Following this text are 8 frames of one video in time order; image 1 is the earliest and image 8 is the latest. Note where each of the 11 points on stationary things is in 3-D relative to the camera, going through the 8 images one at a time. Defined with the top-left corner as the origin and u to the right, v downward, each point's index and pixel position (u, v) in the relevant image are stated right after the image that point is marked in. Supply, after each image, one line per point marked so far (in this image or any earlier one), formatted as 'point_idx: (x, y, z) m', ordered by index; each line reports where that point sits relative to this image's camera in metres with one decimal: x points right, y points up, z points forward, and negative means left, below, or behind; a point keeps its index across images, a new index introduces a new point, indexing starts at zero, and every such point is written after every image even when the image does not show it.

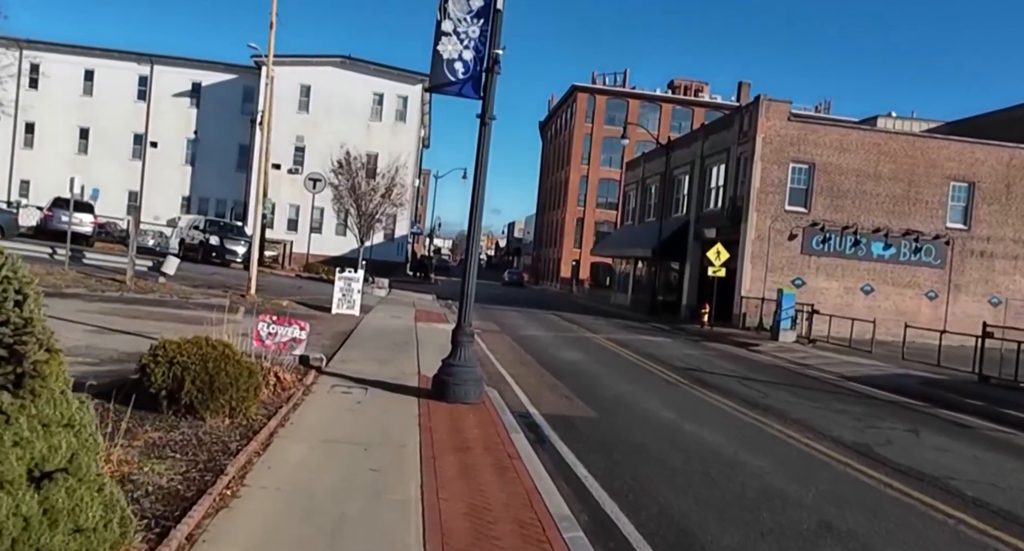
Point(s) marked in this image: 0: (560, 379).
0: (+0.8, -1.7, +13.4) m
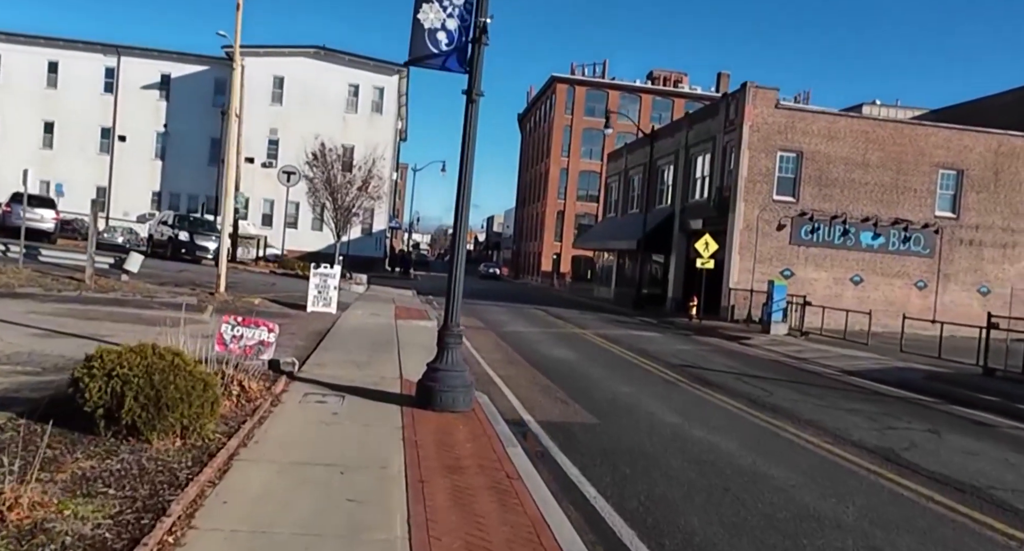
0: (+0.6, -1.6, +12.5) m
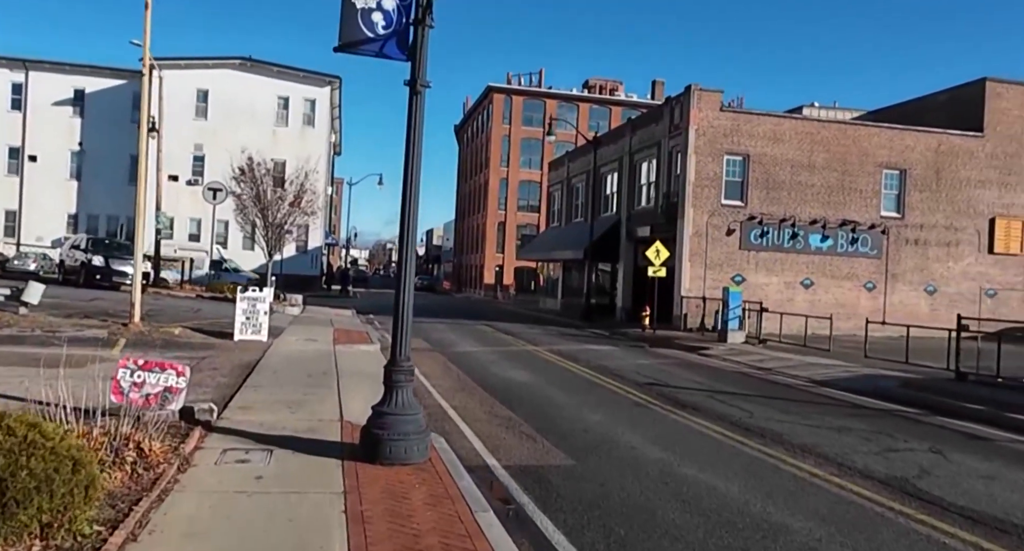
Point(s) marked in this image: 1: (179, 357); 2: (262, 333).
0: (0.0, -1.9, +11.2) m
1: (-5.9, -1.5, +14.2) m
2: (-5.5, -1.3, +17.8) m
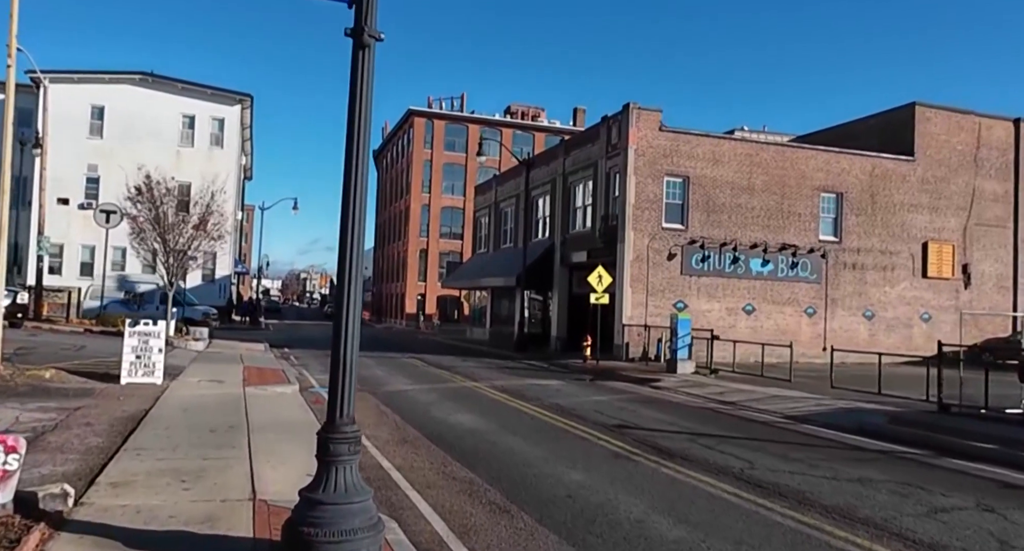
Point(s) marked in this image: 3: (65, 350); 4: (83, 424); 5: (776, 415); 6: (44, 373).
0: (-0.4, -2.2, +9.0) m
1: (-6.7, -1.9, +11.4) m
2: (-6.6, -1.9, +15.0) m
3: (-11.0, -1.8, +19.8) m
4: (-5.4, -1.9, +10.1) m
5: (+4.9, -2.6, +15.0) m
6: (-8.4, -1.8, +14.5) m
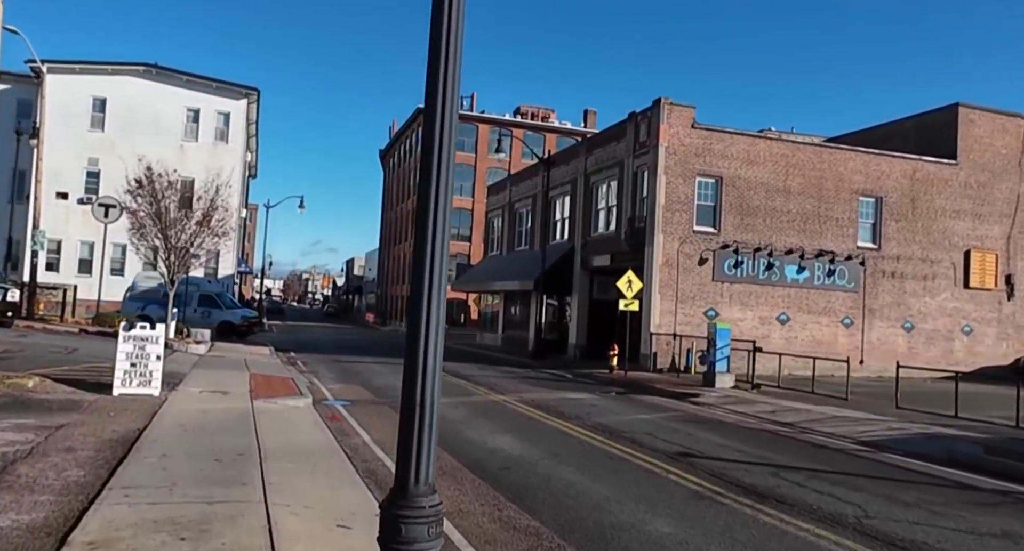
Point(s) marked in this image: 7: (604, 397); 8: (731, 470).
0: (+0.2, -2.2, +7.3) m
1: (-6.0, -1.8, +9.8) m
2: (-6.0, -1.8, +13.4) m
3: (-10.3, -1.8, +18.2) m
4: (-4.7, -1.8, +8.4) m
5: (+5.6, -2.8, +13.4) m
6: (-7.8, -1.7, +12.9) m
7: (+2.2, -2.8, +18.7) m
8: (+2.7, -2.4, +10.0) m
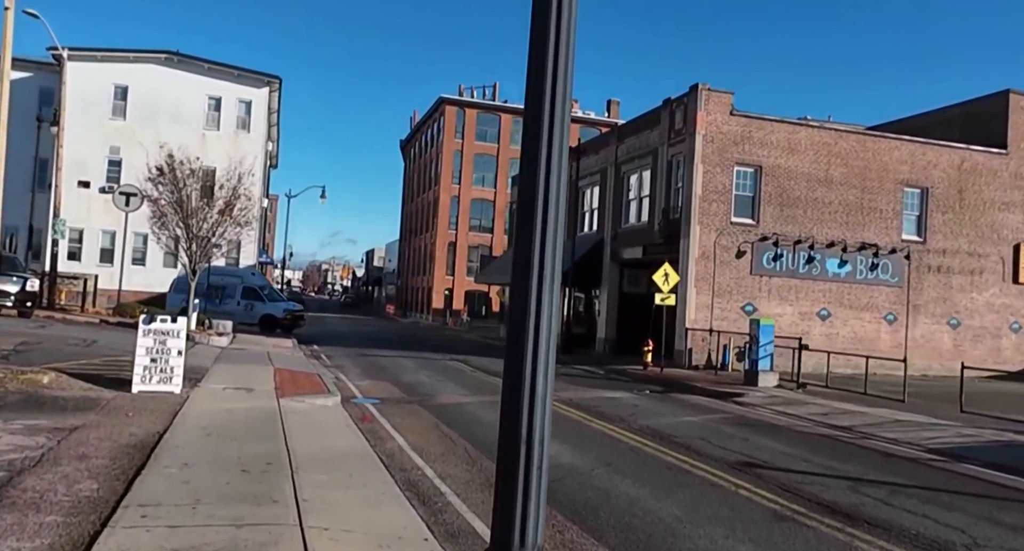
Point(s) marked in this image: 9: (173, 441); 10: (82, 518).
0: (+0.8, -2.2, +6.5) m
1: (-5.4, -1.7, +9.0) m
2: (-5.3, -1.7, +12.6) m
3: (-9.5, -1.5, +17.6) m
4: (-4.2, -1.7, +7.7) m
5: (+6.2, -2.7, +12.4) m
6: (-7.1, -1.5, +12.2) m
7: (+2.9, -2.7, +17.8) m
8: (+3.3, -2.4, +9.1) m
9: (-3.7, -1.8, +8.7) m
10: (-3.1, -1.8, +5.9) m
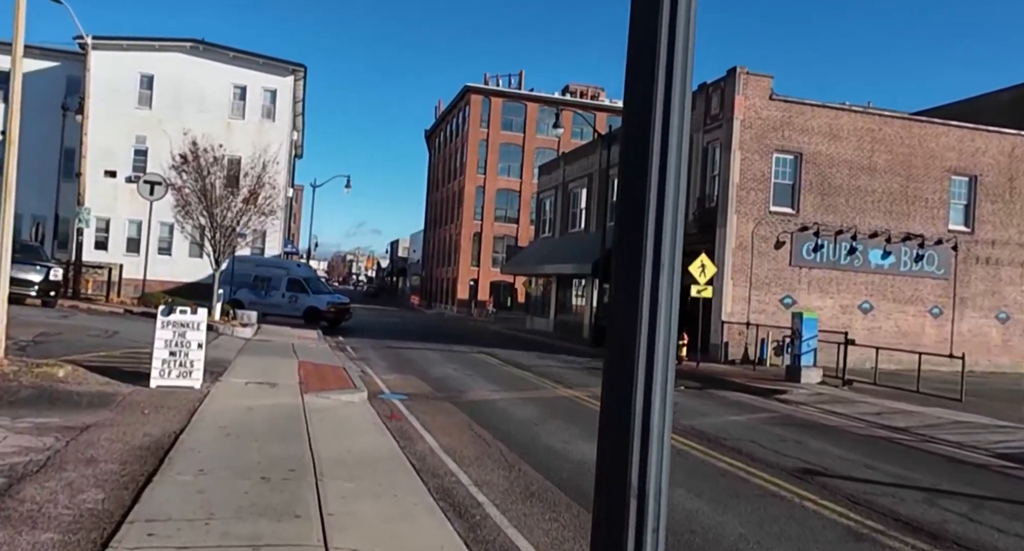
0: (+1.1, -2.1, +5.7) m
1: (-5.0, -1.6, +8.4) m
2: (-4.8, -1.5, +12.0) m
3: (-8.9, -1.3, +17.1) m
4: (-3.8, -1.6, +7.1) m
5: (+6.7, -2.6, +11.5) m
6: (-6.6, -1.4, +11.6) m
7: (+3.6, -2.5, +17.0) m
8: (+3.8, -2.3, +8.3) m
9: (-3.2, -1.7, +8.1) m
10: (-2.8, -1.7, +5.3) m
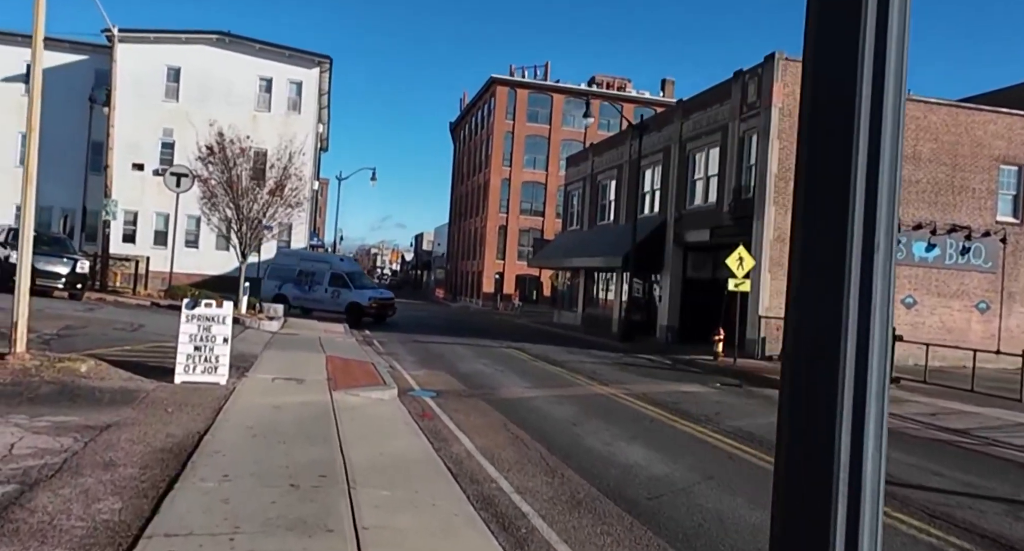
0: (+1.5, -2.0, +5.1) m
1: (-4.6, -1.5, +8.0) m
2: (-4.2, -1.4, +11.6) m
3: (-8.2, -1.2, +16.8) m
4: (-3.4, -1.6, +6.6) m
5: (+7.3, -2.5, +10.7) m
6: (-6.1, -1.3, +11.3) m
7: (+4.3, -2.3, +16.3) m
8: (+4.2, -2.2, +7.6) m
9: (-2.8, -1.6, +7.6) m
10: (-2.5, -1.6, +4.8) m
